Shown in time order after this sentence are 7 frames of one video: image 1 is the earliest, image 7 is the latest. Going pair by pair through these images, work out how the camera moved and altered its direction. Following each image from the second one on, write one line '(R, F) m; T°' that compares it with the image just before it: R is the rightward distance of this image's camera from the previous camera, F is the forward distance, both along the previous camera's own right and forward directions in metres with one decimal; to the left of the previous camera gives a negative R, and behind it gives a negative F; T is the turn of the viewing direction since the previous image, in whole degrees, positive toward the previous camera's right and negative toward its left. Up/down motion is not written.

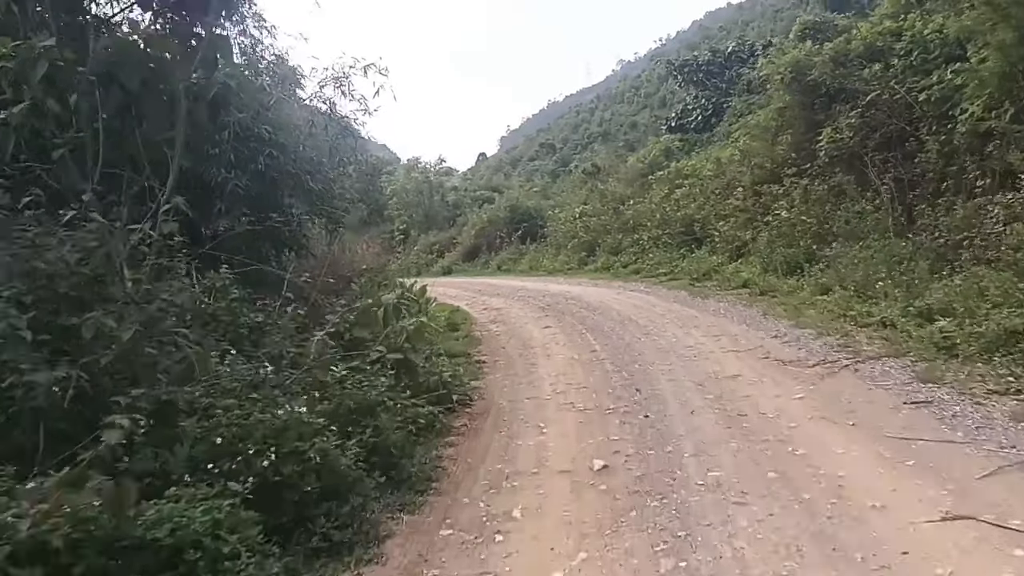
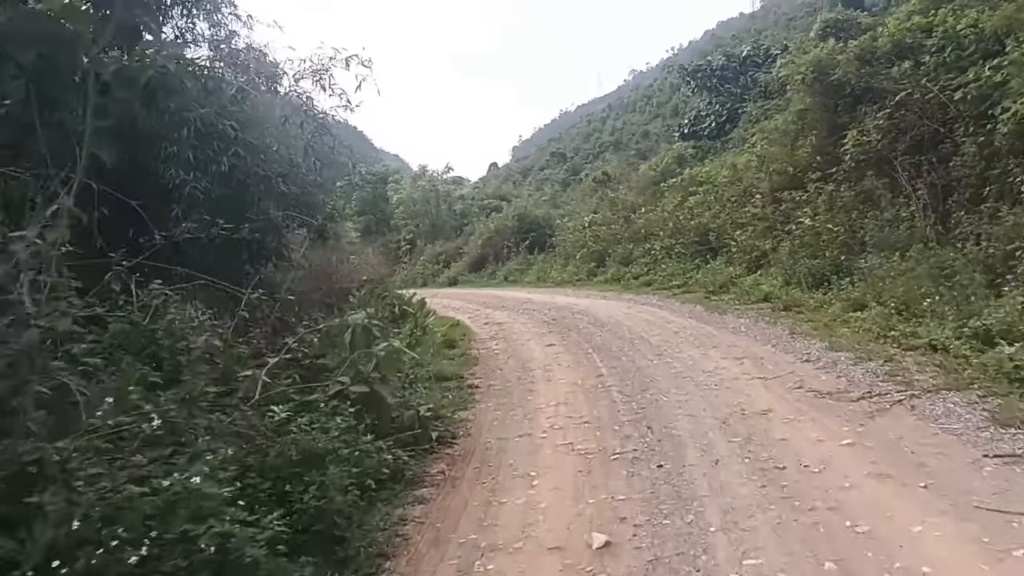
(+0.1, +0.9) m; -1°
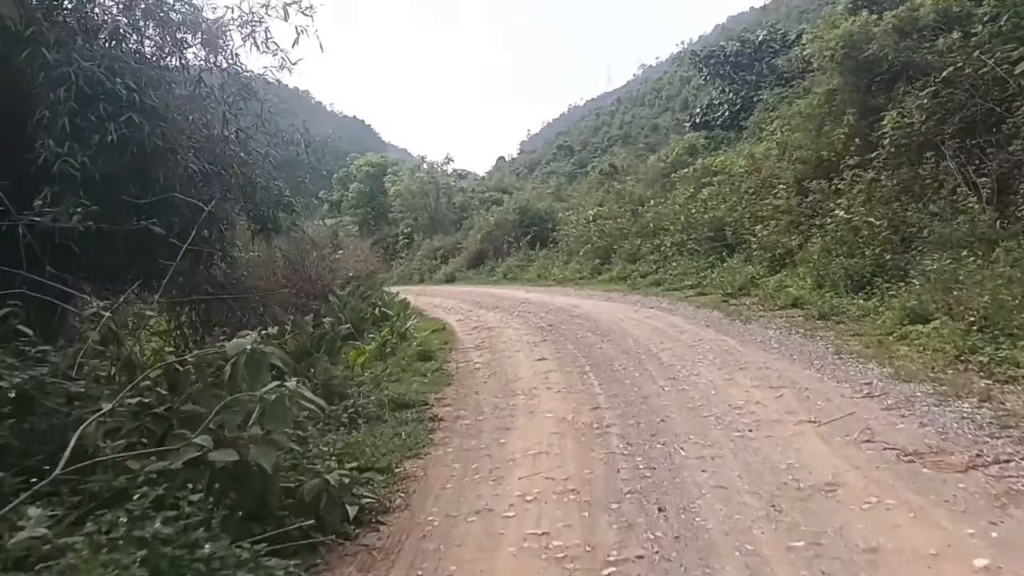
(+0.2, +1.6) m; 0°
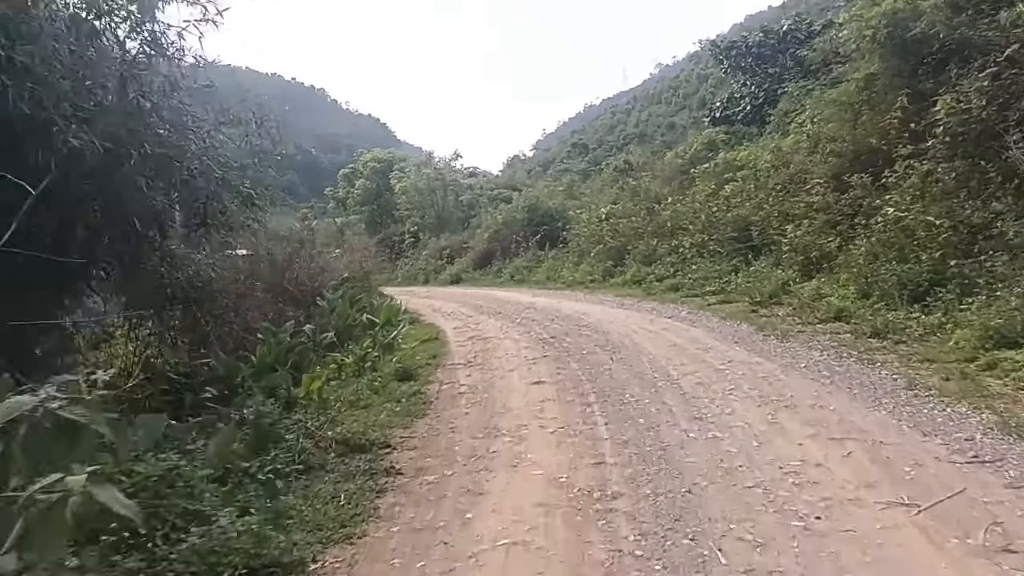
(+0.2, +1.4) m; -1°
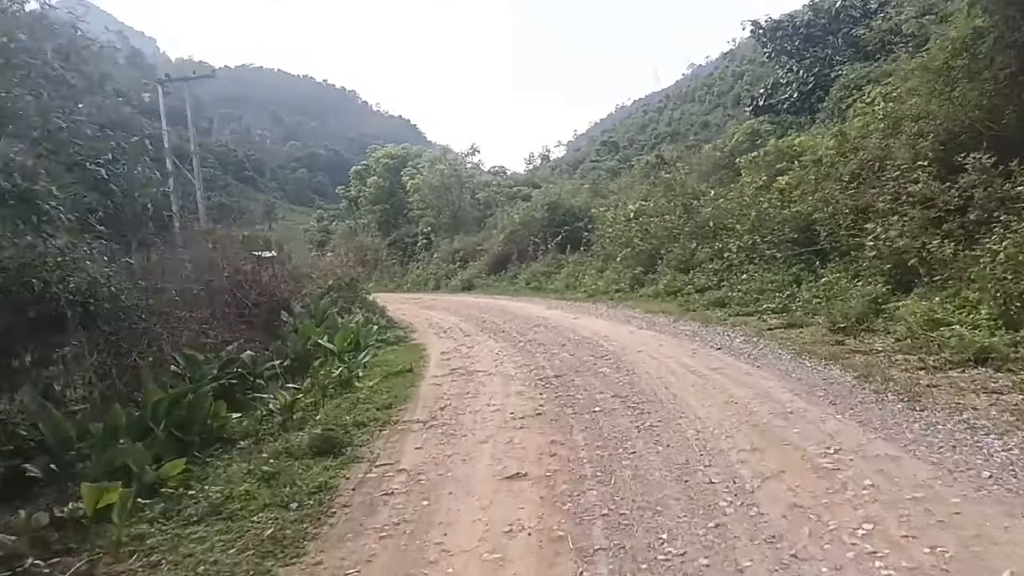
(+0.3, +2.8) m; -2°
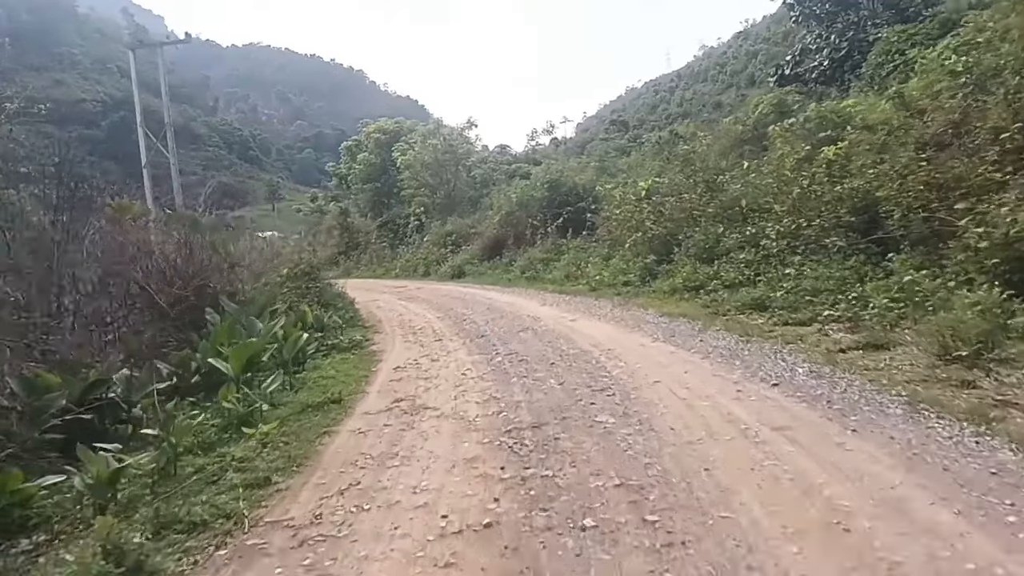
(+0.3, +2.5) m; 0°
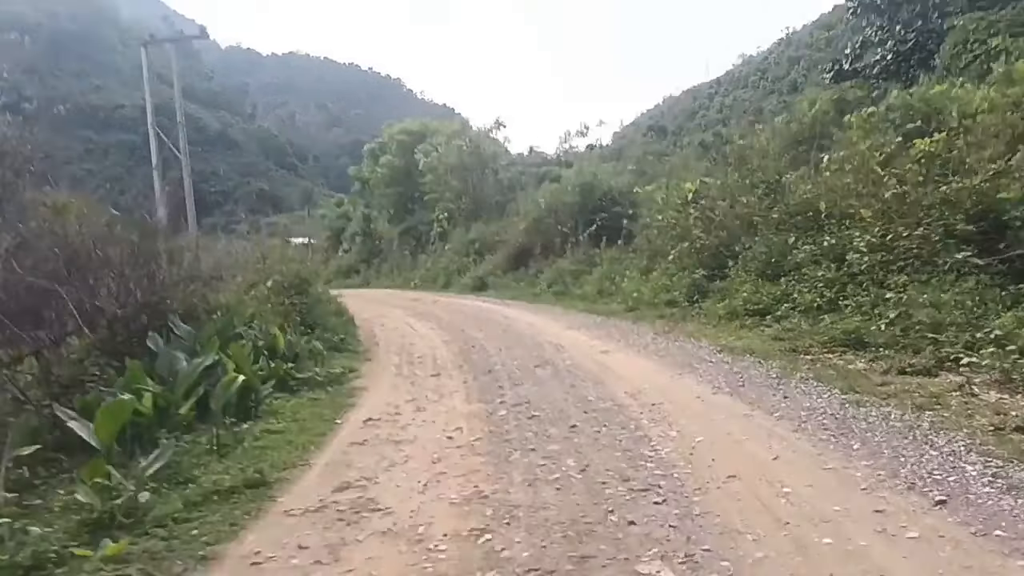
(+0.2, +2.1) m; -2°
